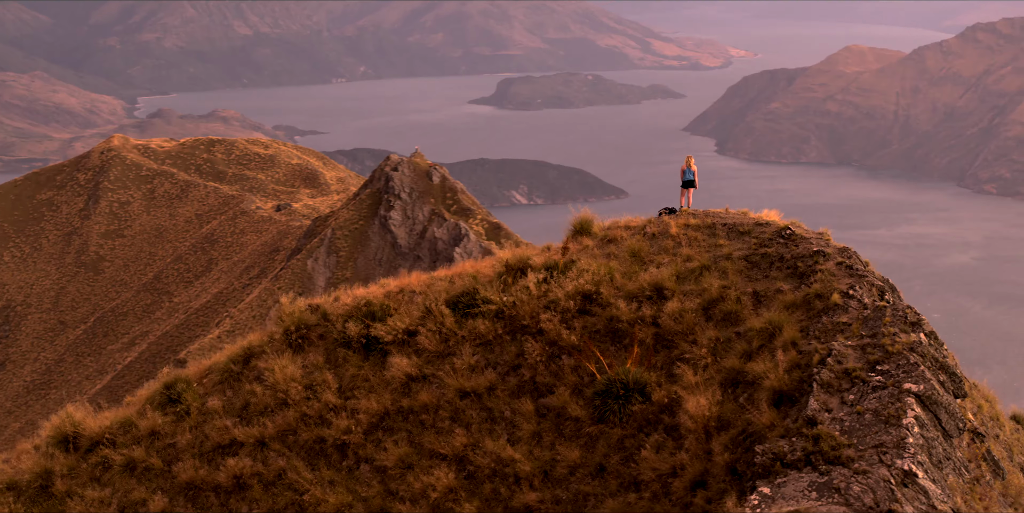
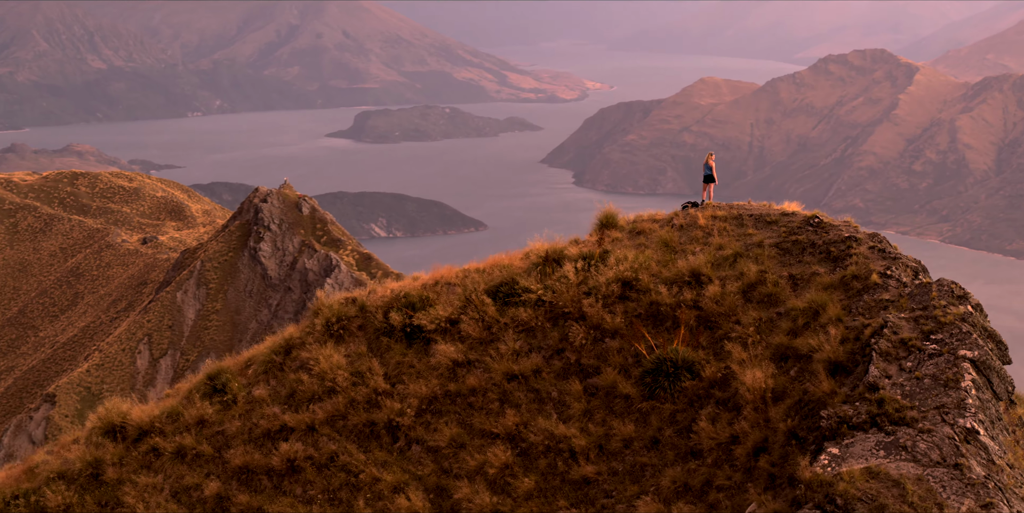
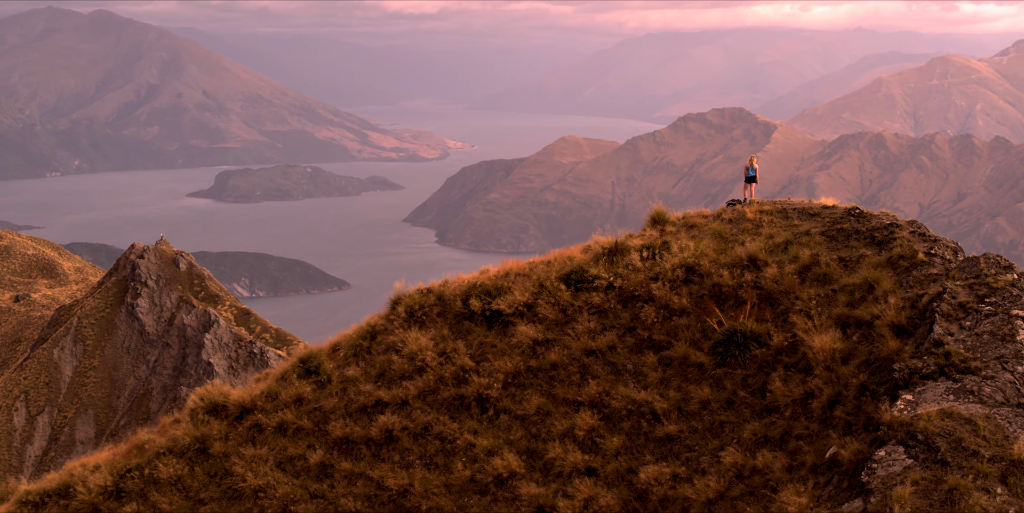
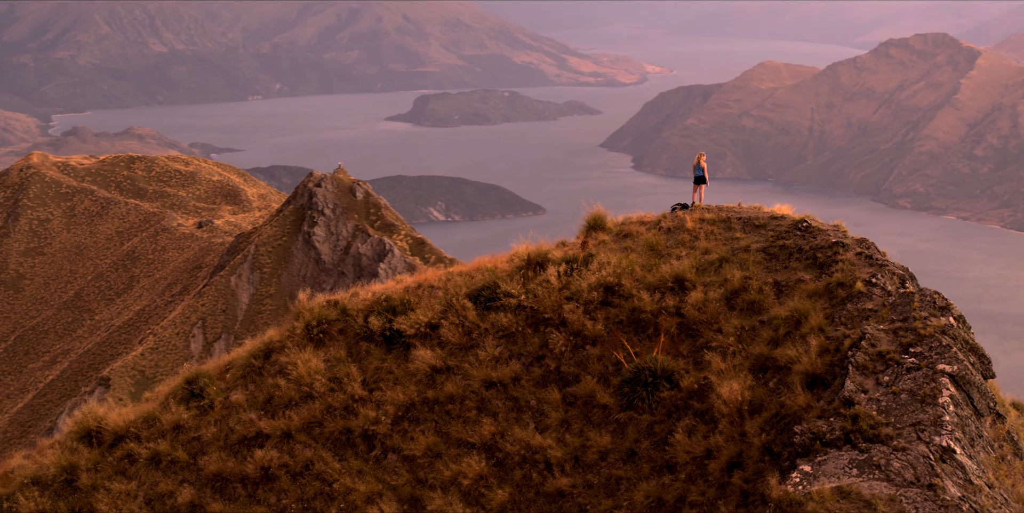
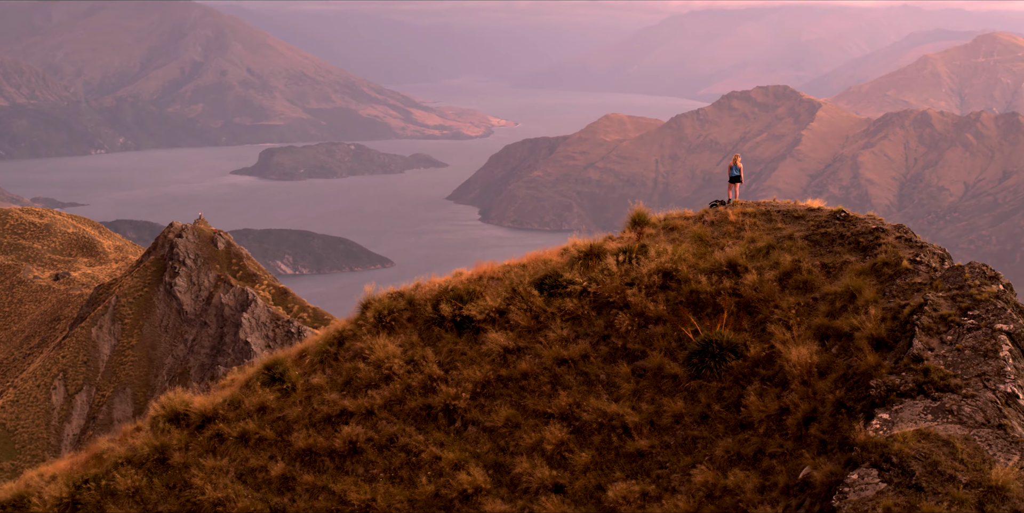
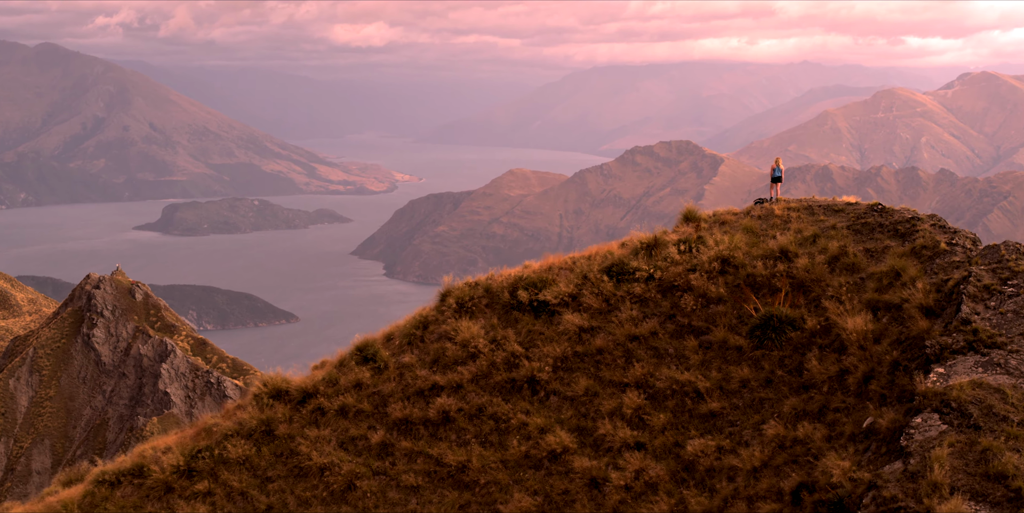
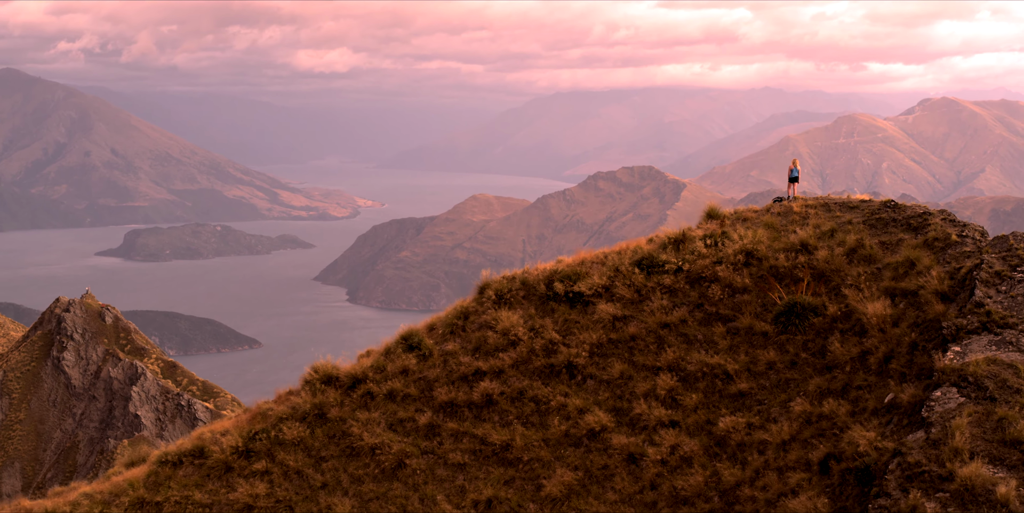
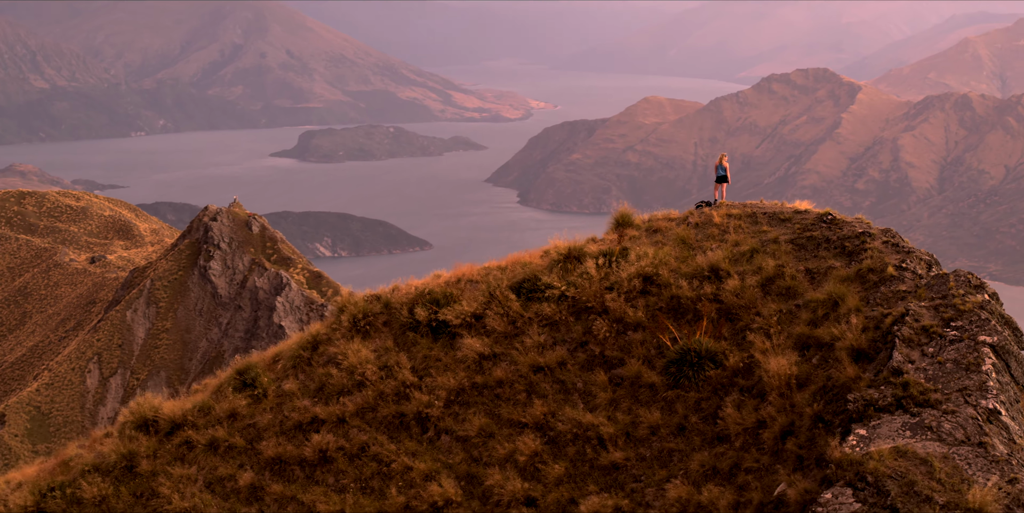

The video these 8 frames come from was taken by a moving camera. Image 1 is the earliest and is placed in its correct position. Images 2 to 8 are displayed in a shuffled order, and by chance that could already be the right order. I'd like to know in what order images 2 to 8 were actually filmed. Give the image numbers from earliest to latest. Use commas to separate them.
4, 2, 8, 5, 3, 6, 7
